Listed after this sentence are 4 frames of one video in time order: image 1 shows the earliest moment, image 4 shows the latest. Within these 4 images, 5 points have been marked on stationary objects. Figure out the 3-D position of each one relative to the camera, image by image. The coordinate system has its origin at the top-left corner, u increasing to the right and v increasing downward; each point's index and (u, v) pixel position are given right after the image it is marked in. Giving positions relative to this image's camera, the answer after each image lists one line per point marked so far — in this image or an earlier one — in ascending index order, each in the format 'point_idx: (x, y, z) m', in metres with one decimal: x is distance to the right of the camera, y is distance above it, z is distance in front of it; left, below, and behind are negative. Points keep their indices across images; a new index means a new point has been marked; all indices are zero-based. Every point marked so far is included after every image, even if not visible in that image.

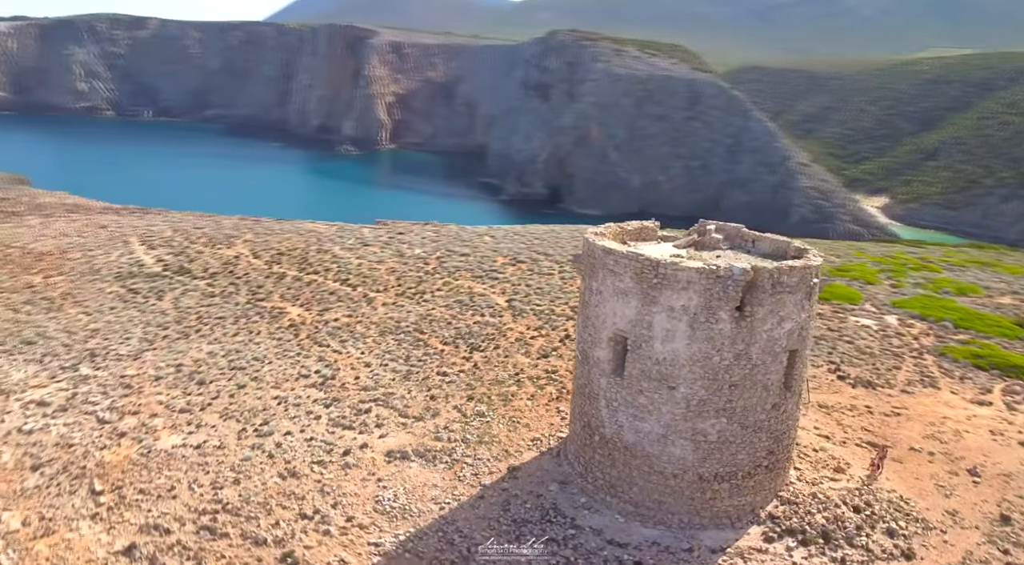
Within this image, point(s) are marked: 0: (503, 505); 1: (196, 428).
0: (-0.1, -2.7, +8.3) m
1: (-5.0, -2.3, +10.7) m
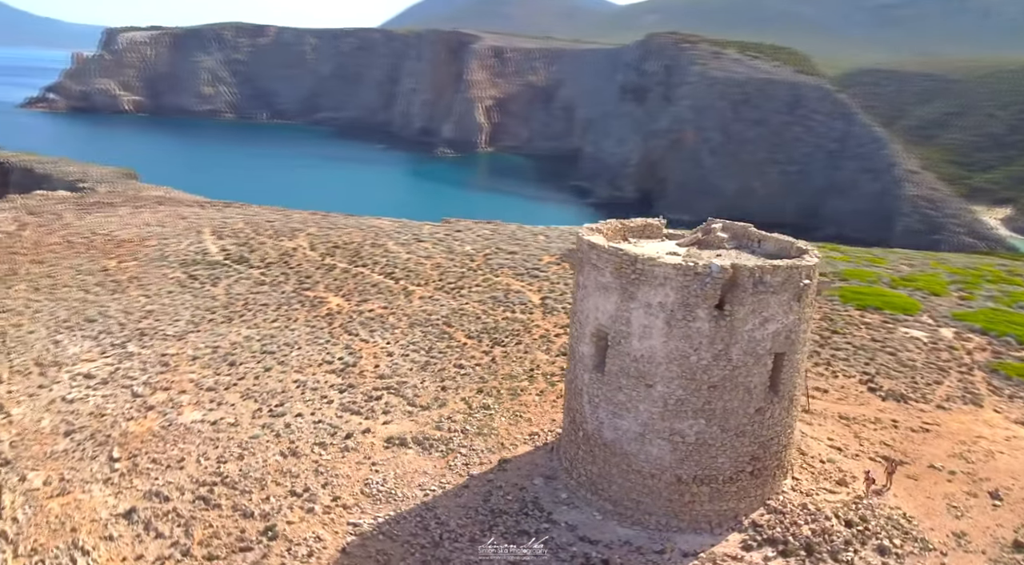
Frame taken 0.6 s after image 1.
0: (-0.3, -2.6, +8.3) m
1: (-4.9, -2.0, +11.2) m
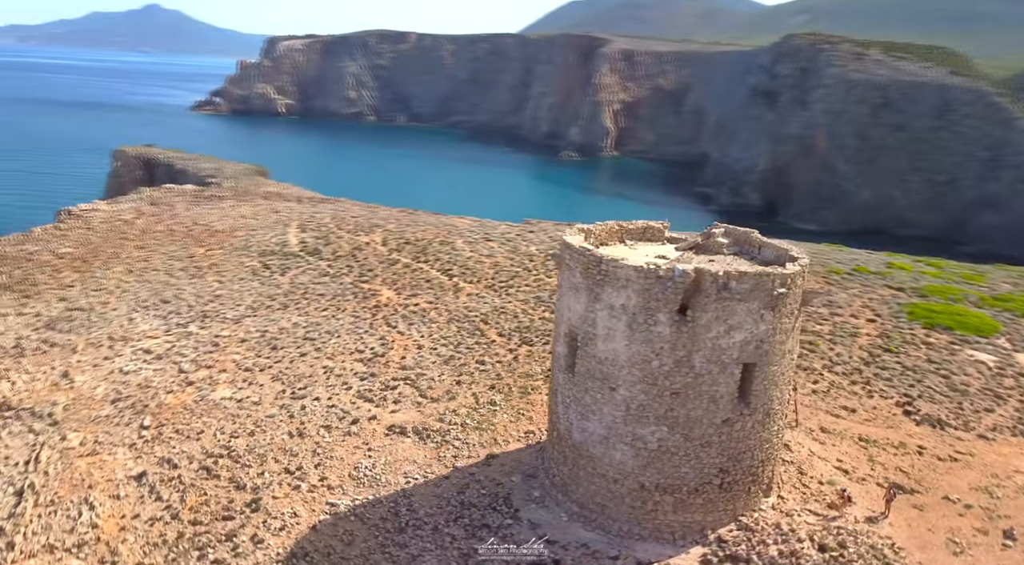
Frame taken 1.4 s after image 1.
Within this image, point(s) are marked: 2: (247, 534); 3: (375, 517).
0: (-0.6, -2.5, +8.5) m
1: (-4.7, -1.8, +12.0) m
2: (-3.0, -2.8, +7.6) m
3: (-1.6, -2.7, +7.9) m
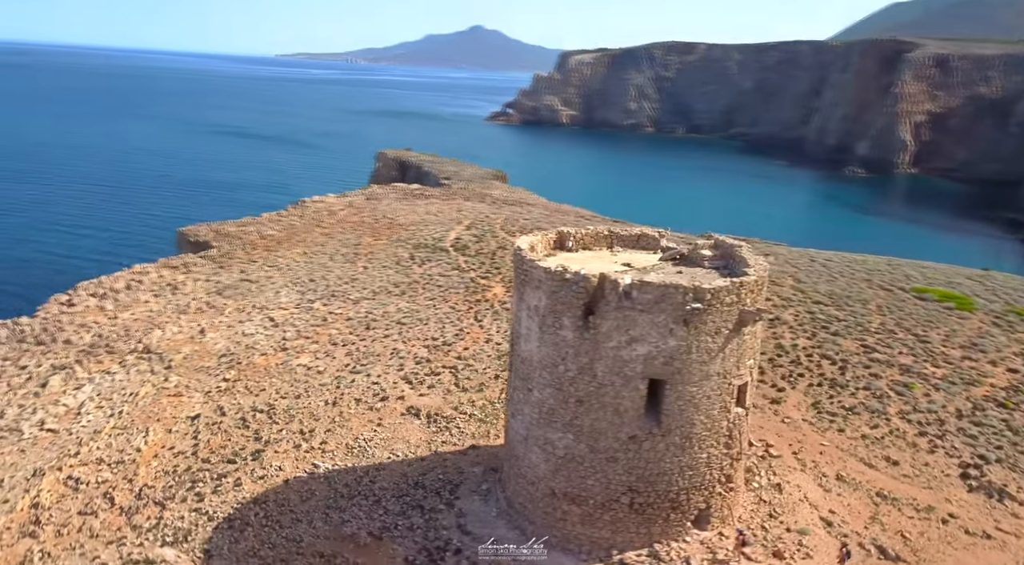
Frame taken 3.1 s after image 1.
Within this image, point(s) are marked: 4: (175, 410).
0: (-1.1, -2.4, +8.9) m
1: (-3.7, -1.5, +13.6) m
2: (-3.6, -2.5, +8.9) m
3: (-2.2, -2.6, +8.7) m
4: (-5.4, -2.1, +11.0) m
